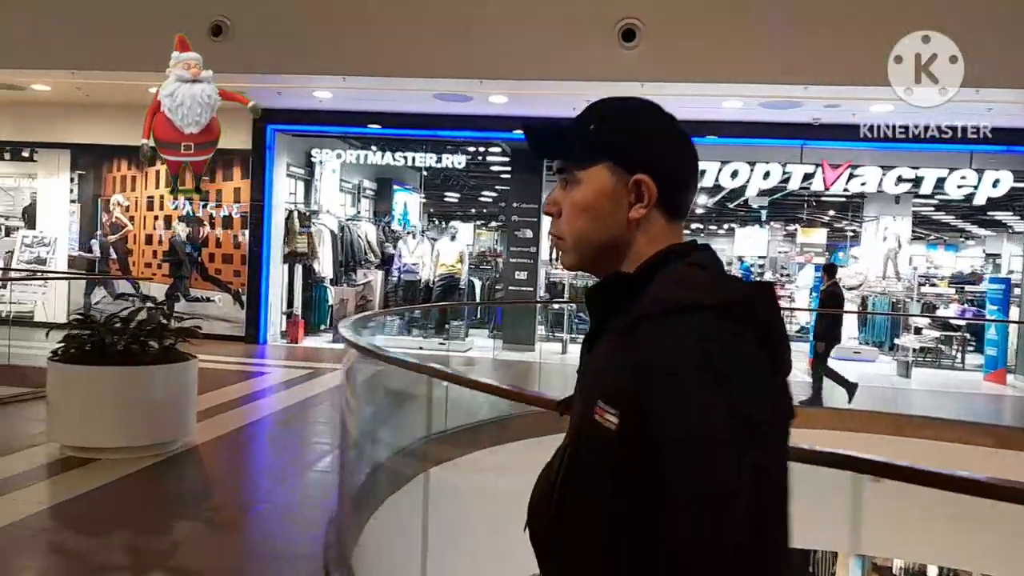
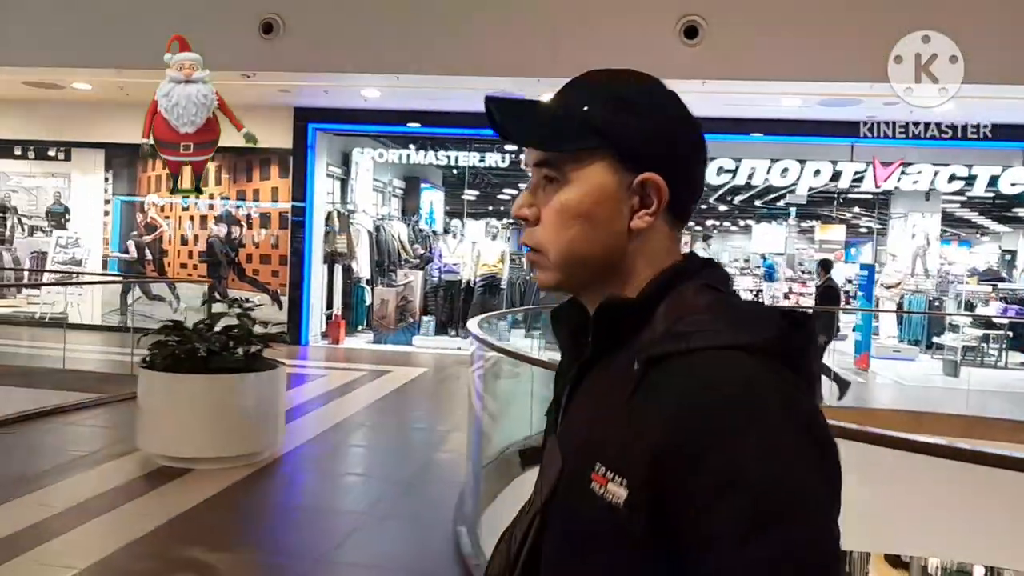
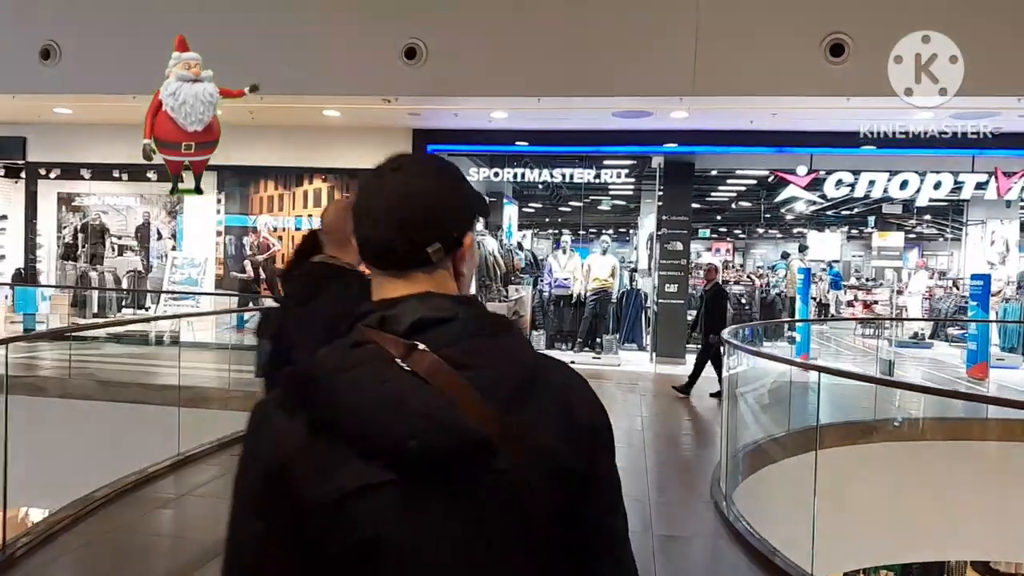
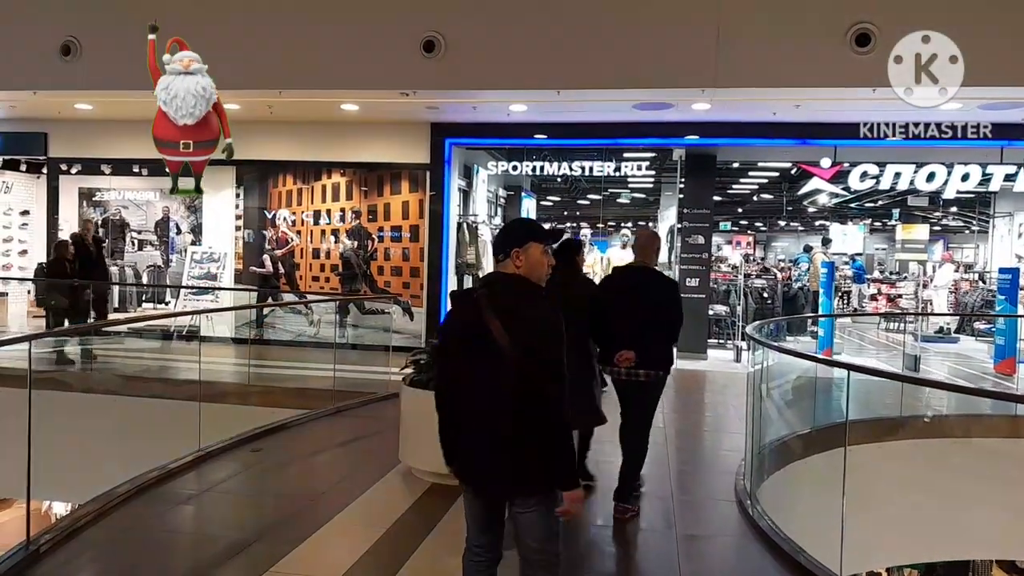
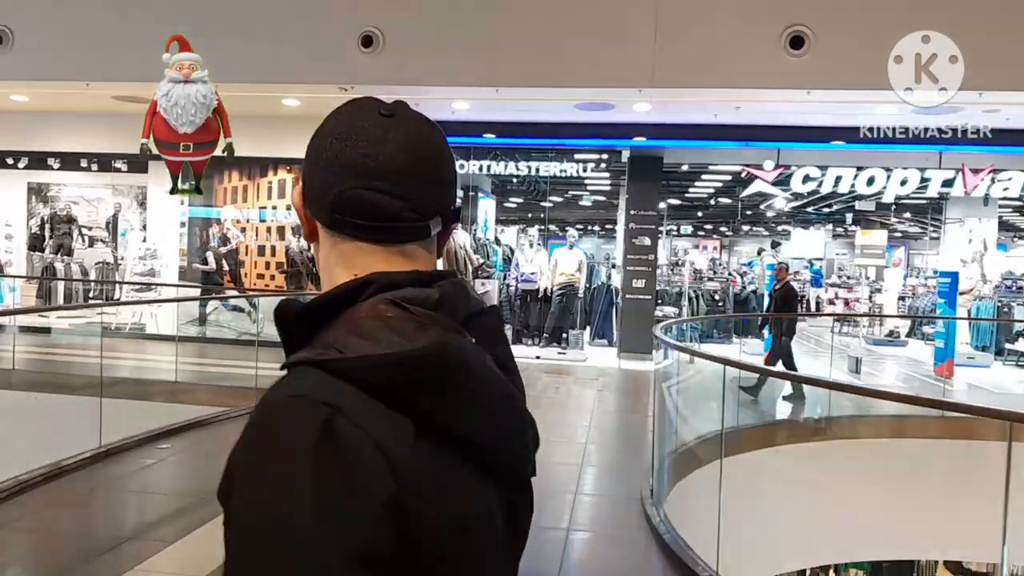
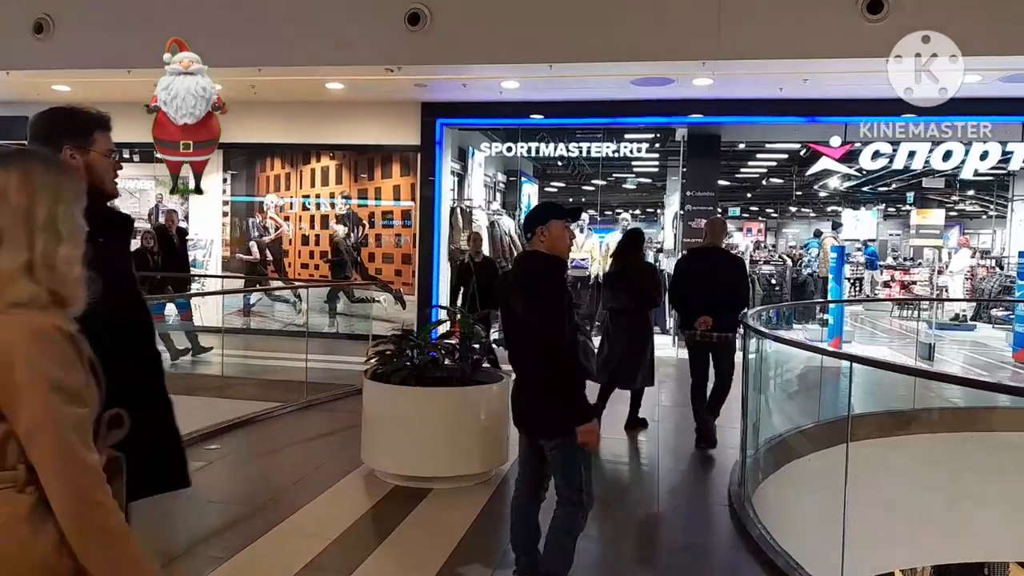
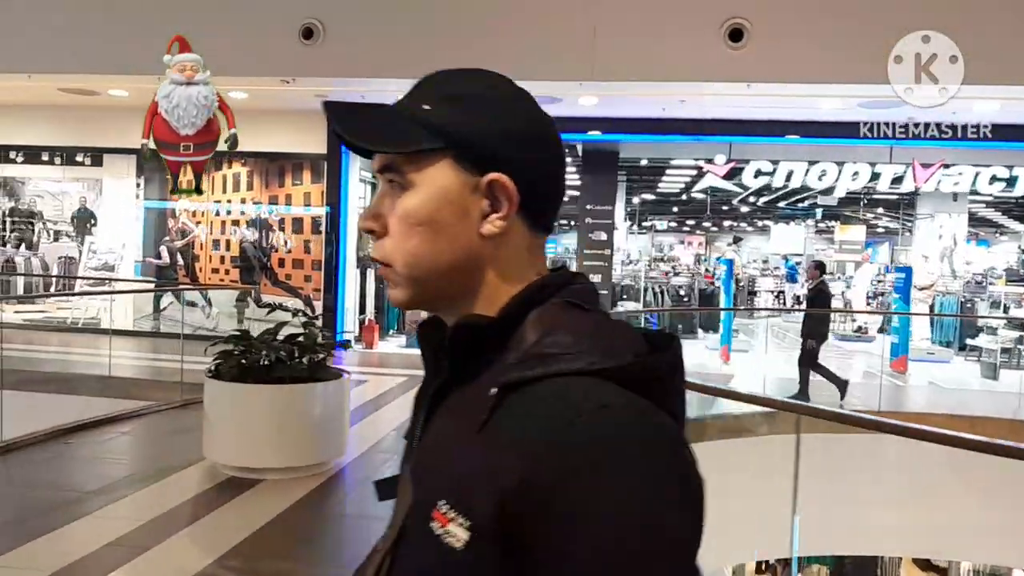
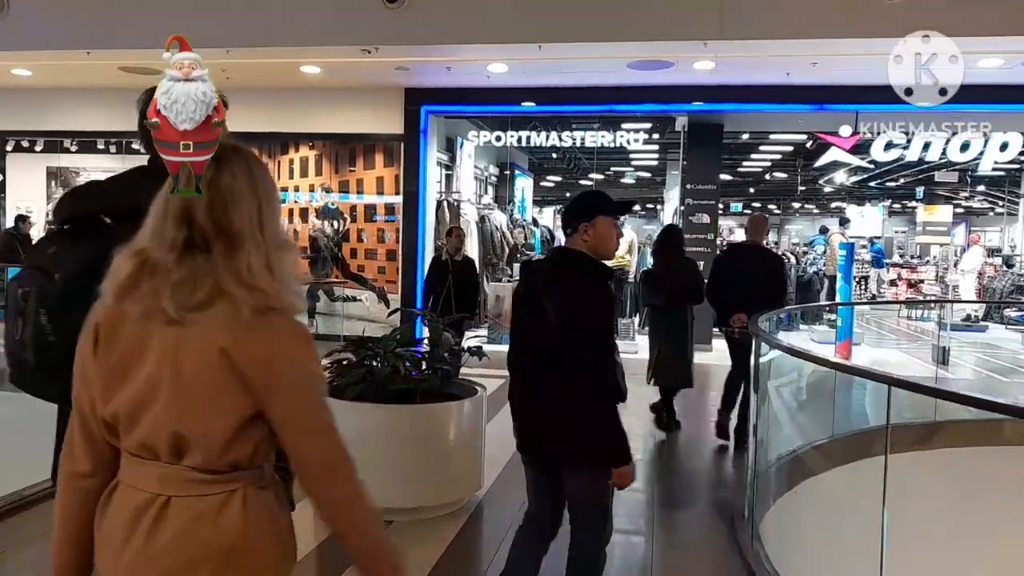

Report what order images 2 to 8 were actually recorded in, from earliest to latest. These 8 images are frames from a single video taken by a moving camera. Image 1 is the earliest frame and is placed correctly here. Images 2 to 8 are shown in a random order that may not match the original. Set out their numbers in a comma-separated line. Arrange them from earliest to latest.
2, 7, 5, 3, 4, 6, 8
